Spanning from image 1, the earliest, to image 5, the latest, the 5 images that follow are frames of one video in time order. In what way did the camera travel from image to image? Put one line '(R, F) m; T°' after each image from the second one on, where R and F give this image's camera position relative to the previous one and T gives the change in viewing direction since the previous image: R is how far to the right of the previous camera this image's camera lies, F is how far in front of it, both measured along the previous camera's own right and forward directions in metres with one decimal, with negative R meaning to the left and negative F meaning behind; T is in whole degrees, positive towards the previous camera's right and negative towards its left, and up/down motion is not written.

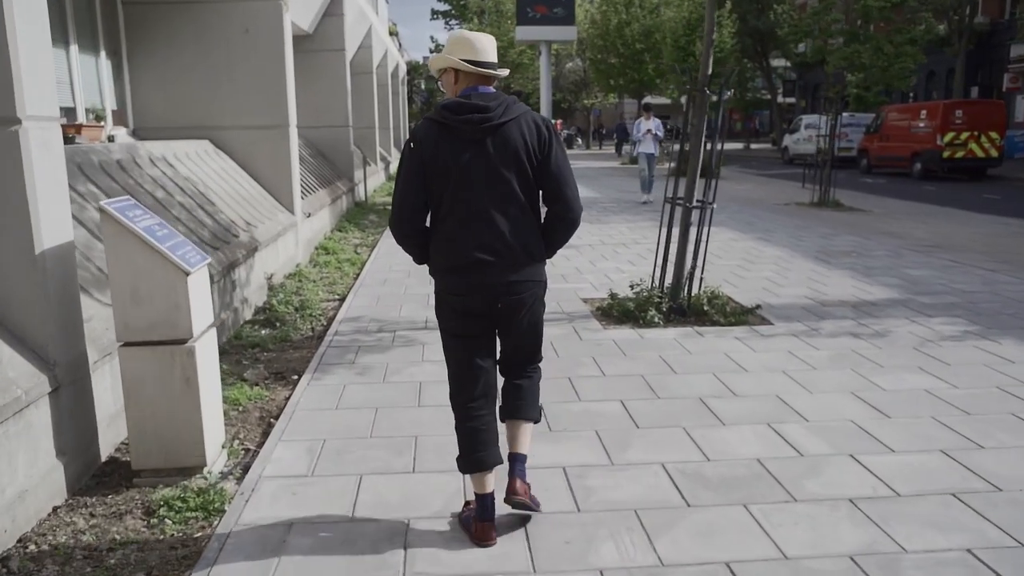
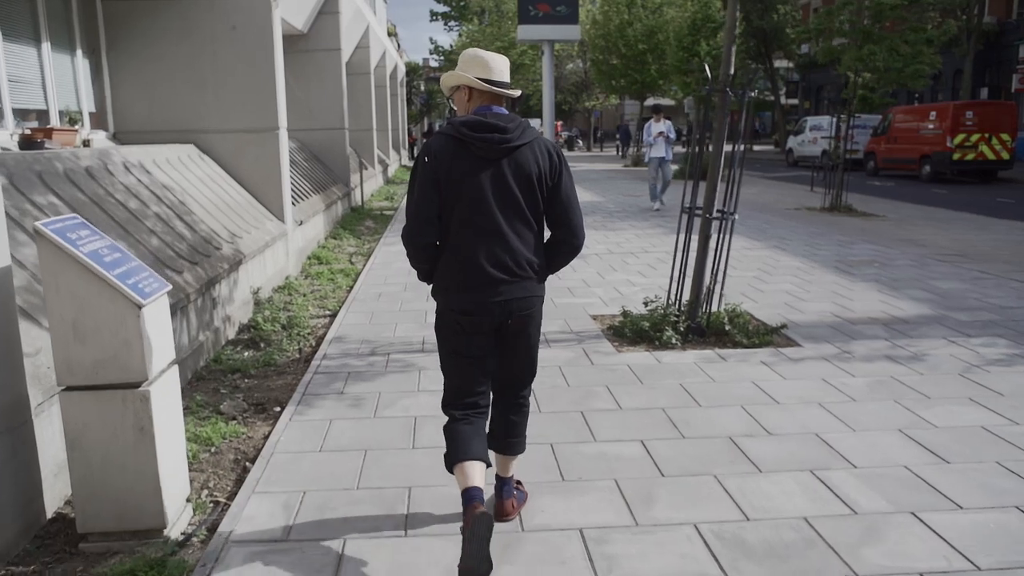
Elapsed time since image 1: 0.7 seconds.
(0.0, +0.6) m; 0°
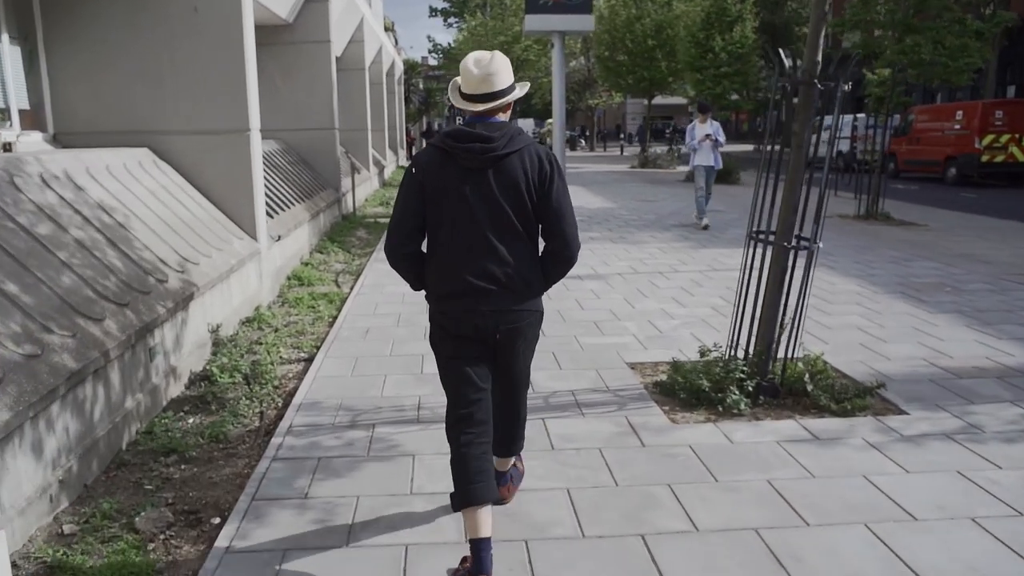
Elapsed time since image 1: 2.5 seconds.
(-0.1, +1.4) m; 0°
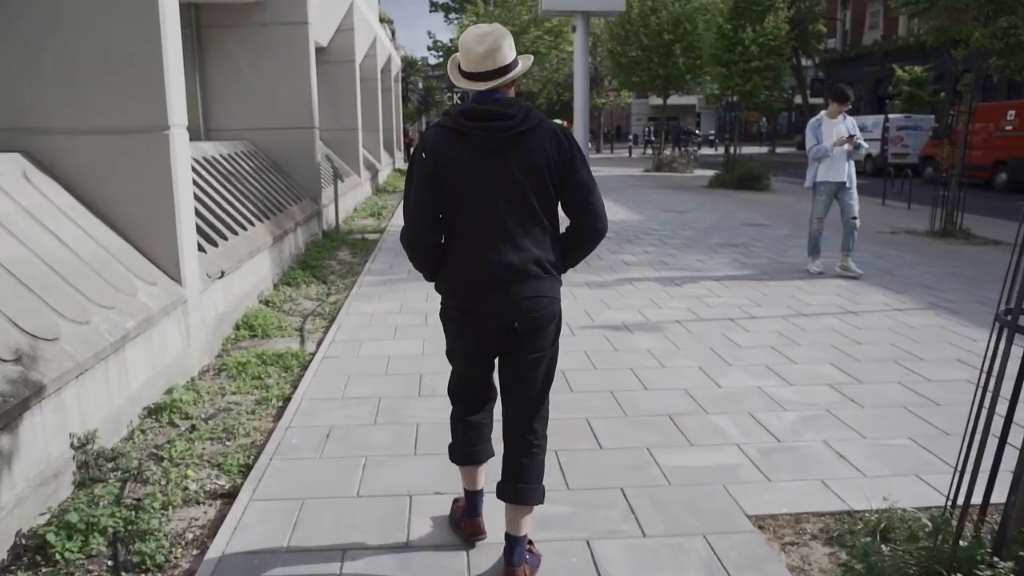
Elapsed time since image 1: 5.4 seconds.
(-0.2, +2.3) m; 0°
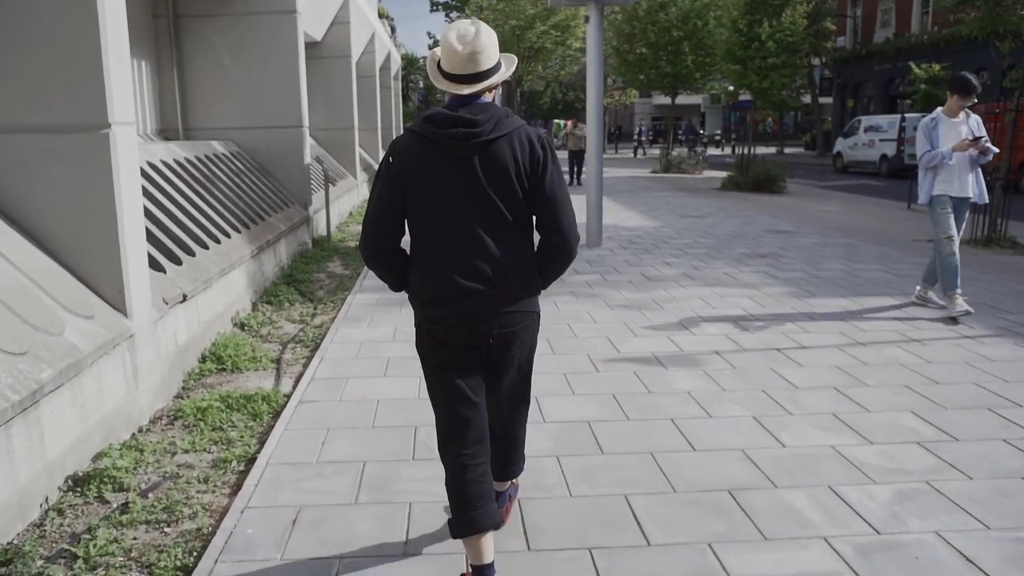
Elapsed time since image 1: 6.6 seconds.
(-0.1, +1.0) m; 0°
